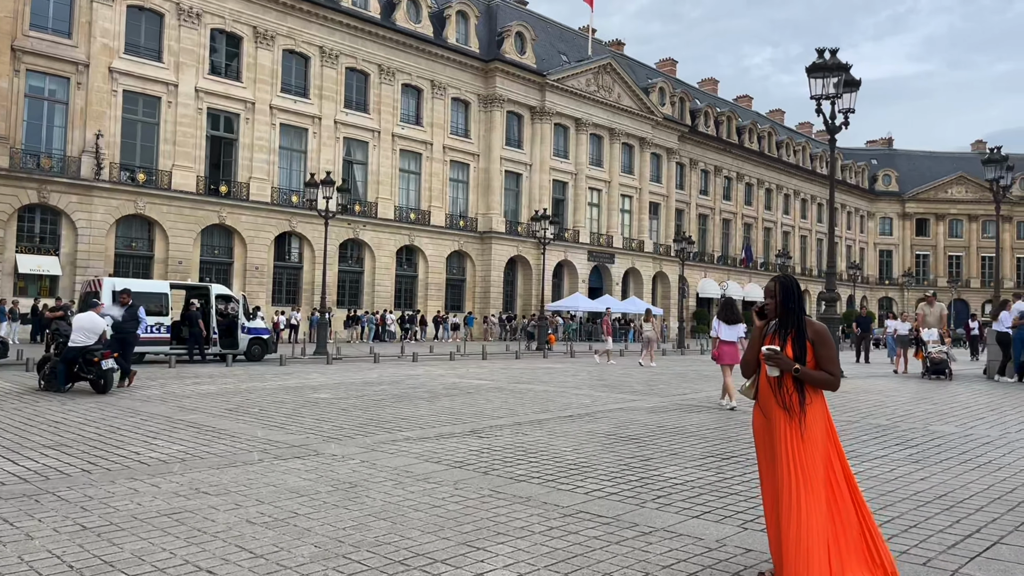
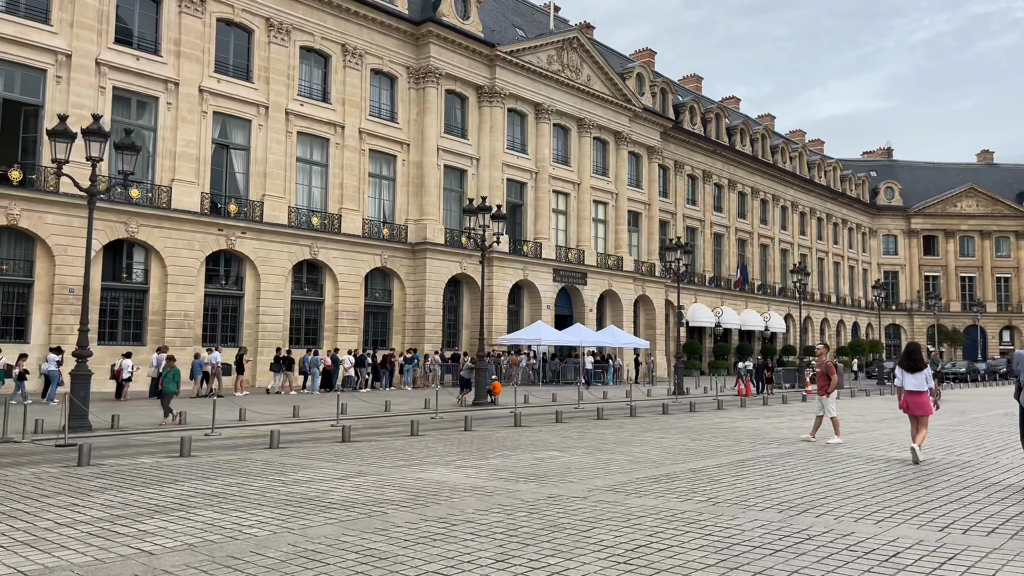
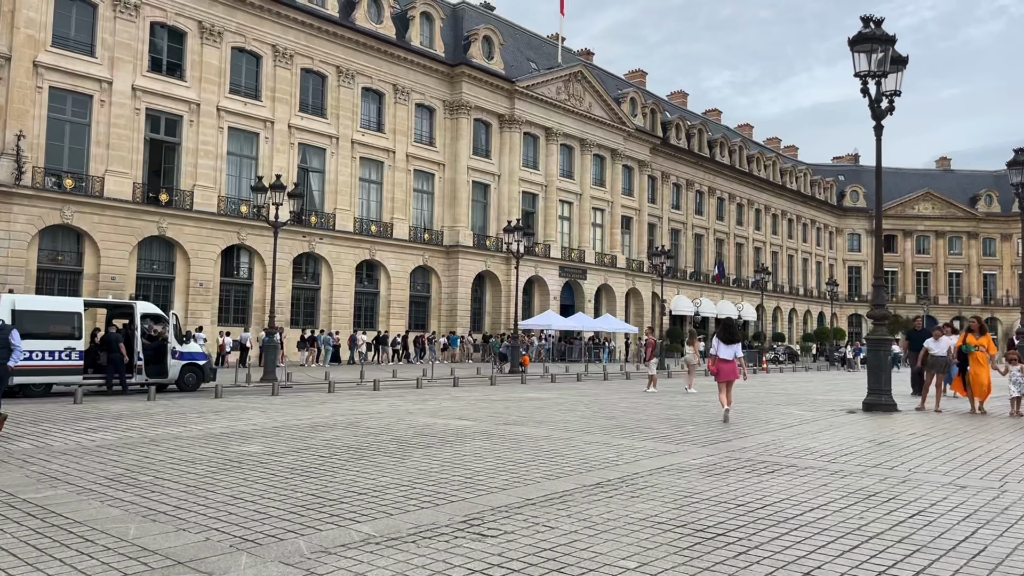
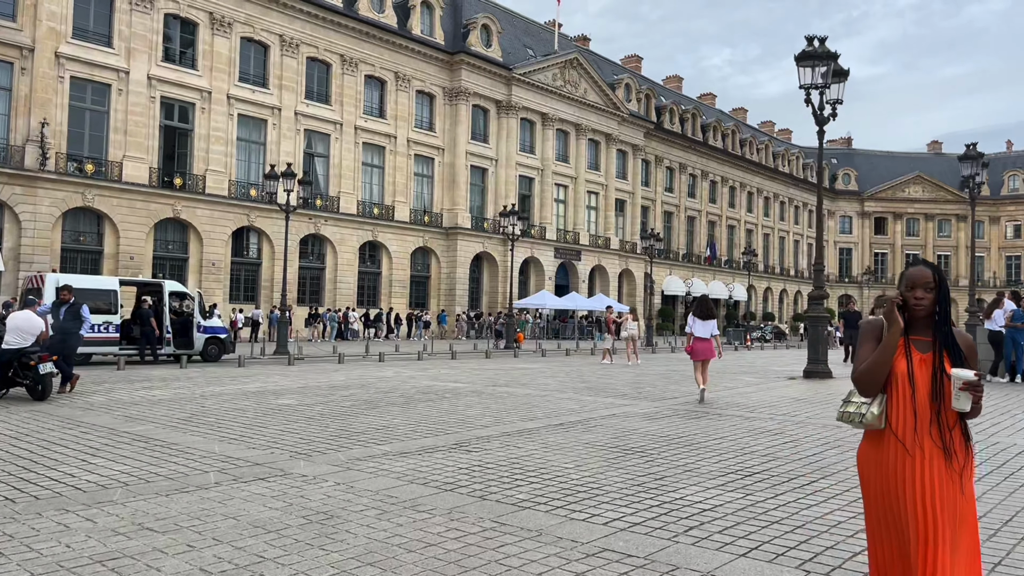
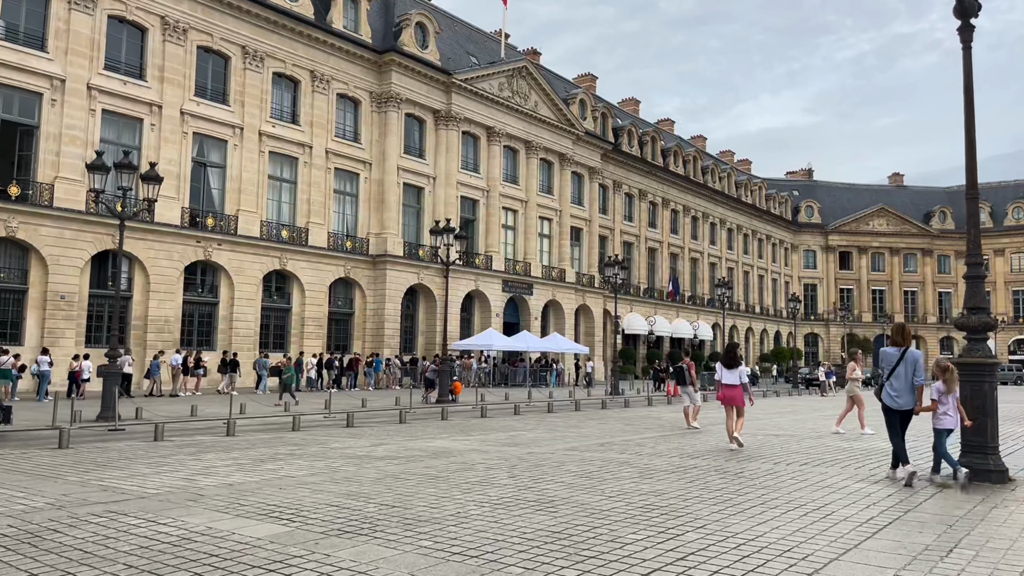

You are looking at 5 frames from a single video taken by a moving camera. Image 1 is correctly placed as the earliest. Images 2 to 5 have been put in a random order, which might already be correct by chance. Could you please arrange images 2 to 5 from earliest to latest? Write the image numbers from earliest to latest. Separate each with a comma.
4, 3, 5, 2
